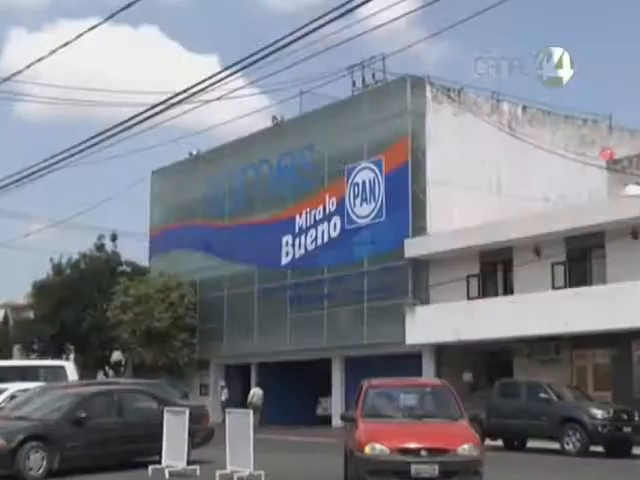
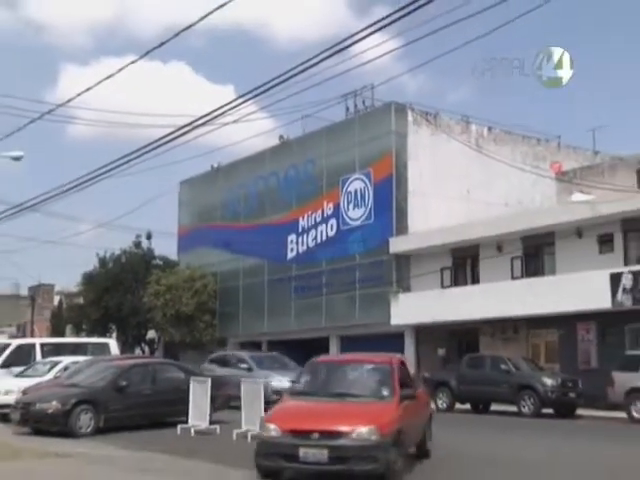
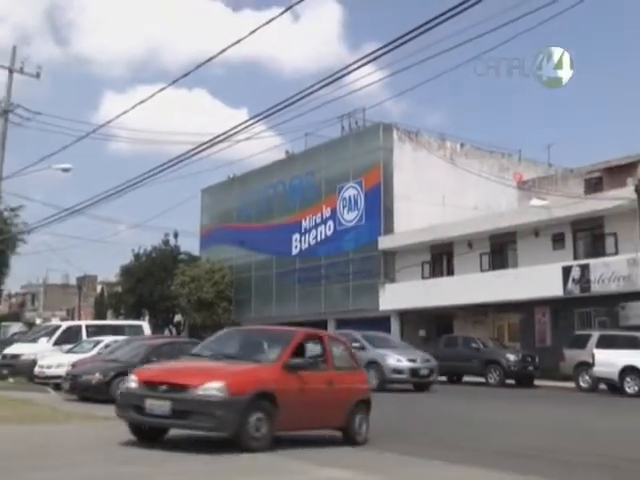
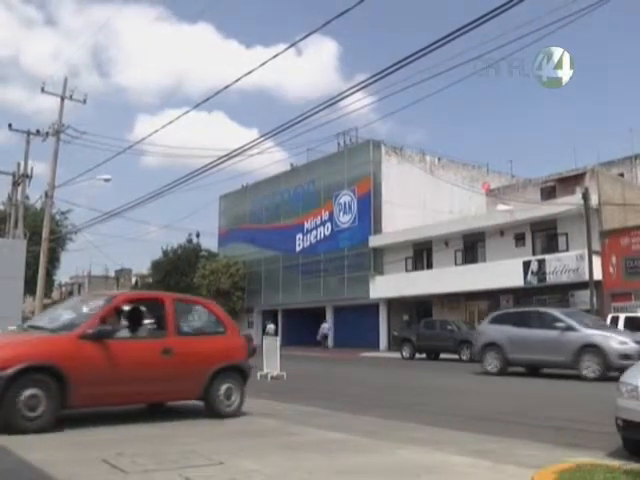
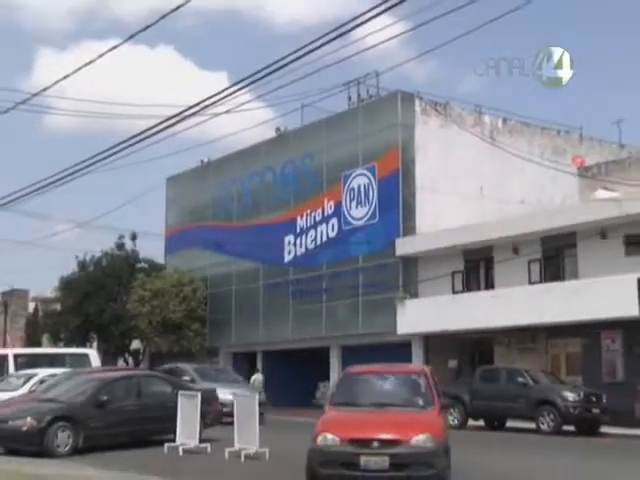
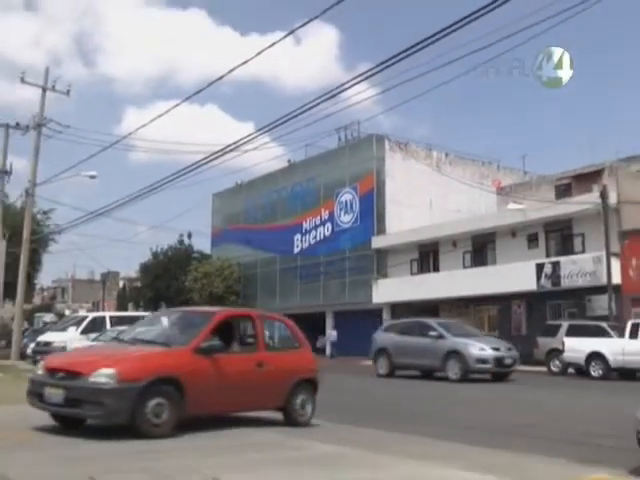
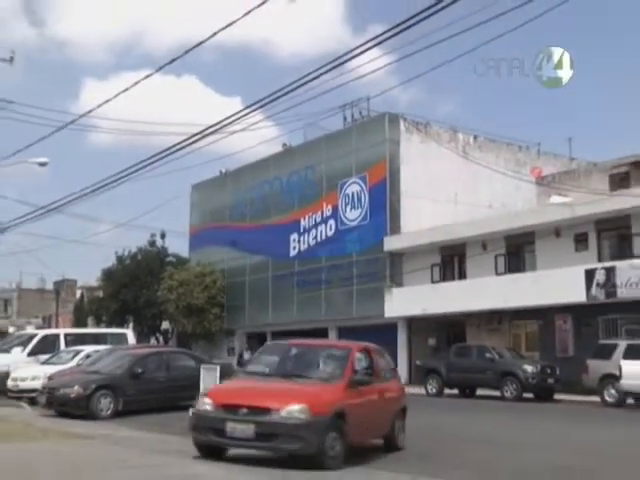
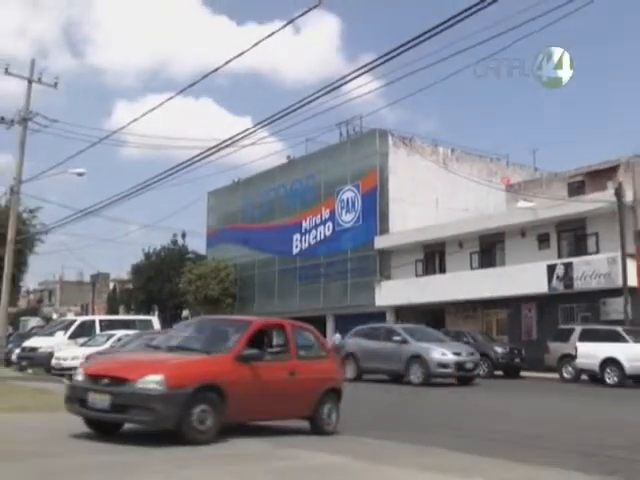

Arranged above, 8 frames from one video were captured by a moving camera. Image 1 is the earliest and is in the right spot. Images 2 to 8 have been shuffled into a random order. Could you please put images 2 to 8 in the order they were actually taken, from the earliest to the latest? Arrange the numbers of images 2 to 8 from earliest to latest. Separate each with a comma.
5, 2, 7, 3, 8, 6, 4
